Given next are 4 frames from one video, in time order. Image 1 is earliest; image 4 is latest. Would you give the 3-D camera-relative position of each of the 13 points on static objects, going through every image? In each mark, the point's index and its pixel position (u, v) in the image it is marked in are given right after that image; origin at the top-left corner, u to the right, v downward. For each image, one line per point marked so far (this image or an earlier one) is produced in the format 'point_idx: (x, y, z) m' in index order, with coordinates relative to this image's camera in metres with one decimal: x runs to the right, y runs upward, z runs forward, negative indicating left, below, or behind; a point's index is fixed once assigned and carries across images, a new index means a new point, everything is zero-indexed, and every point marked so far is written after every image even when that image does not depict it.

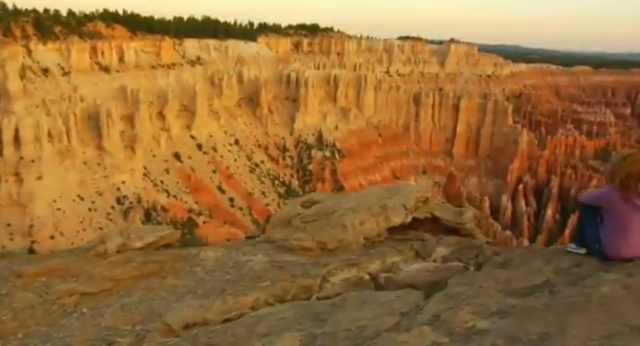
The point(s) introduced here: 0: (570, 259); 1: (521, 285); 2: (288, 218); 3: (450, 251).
0: (+2.1, -0.7, +4.4) m
1: (+1.5, -0.8, +3.8) m
2: (-0.4, -0.5, +6.2) m
3: (+1.5, -0.9, +5.8) m
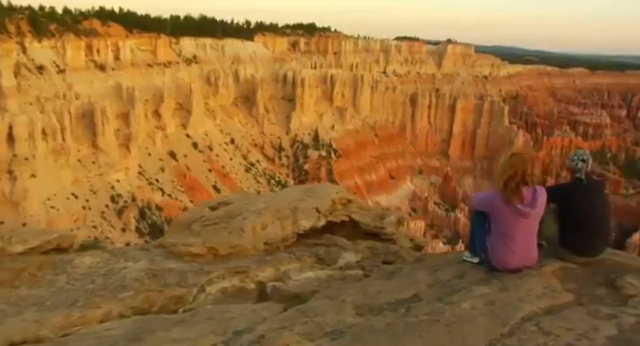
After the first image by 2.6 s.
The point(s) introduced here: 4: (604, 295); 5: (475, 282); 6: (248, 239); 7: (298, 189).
0: (+1.1, -0.8, +4.0) m
1: (+0.4, -0.8, +3.4) m
2: (-1.5, -0.5, +5.8) m
3: (+0.4, -0.9, +5.4) m
4: (+1.9, -0.8, +3.4) m
5: (+1.1, -0.8, +3.6) m
6: (-0.7, -0.7, +5.3) m
7: (-0.3, -0.2, +6.3) m
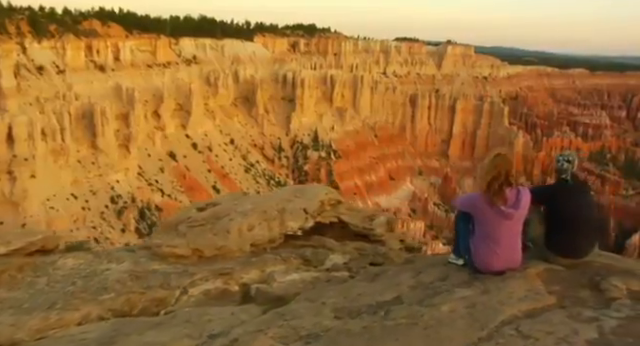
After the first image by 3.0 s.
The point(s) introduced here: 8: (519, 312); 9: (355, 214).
0: (+0.9, -0.8, +4.0) m
1: (+0.3, -0.8, +3.4) m
2: (-1.6, -0.6, +5.7) m
3: (+0.3, -0.9, +5.3) m
4: (+1.8, -0.8, +3.4) m
5: (+0.9, -0.8, +3.5) m
6: (-0.9, -0.7, +5.2) m
7: (-0.4, -0.2, +6.3) m
8: (+1.2, -0.8, +3.0) m
9: (+0.4, -0.5, +6.4) m
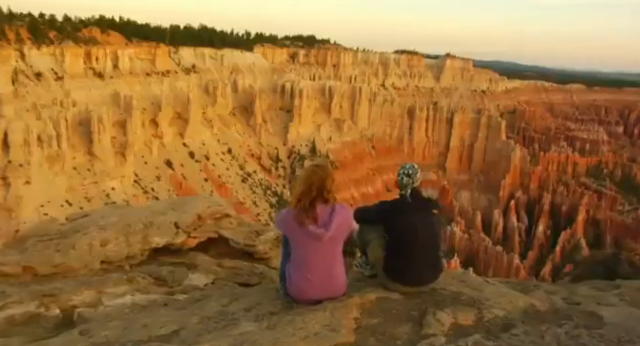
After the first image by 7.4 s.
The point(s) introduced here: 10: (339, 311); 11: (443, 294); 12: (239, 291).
0: (-0.4, -0.8, +3.5) m
1: (-1.0, -0.9, +2.9) m
2: (-2.9, -0.6, +5.2) m
3: (-1.1, -1.0, +4.8) m
4: (+0.5, -0.9, +2.9) m
5: (-0.4, -0.9, +3.0) m
6: (-2.2, -0.8, +4.7) m
7: (-1.7, -0.3, +5.8) m
8: (-0.1, -0.9, +2.5) m
9: (-0.9, -0.6, +5.9) m
10: (+0.2, -0.8, +3.1) m
11: (+0.9, -0.8, +3.6) m
12: (-0.6, -0.9, +3.9) m
